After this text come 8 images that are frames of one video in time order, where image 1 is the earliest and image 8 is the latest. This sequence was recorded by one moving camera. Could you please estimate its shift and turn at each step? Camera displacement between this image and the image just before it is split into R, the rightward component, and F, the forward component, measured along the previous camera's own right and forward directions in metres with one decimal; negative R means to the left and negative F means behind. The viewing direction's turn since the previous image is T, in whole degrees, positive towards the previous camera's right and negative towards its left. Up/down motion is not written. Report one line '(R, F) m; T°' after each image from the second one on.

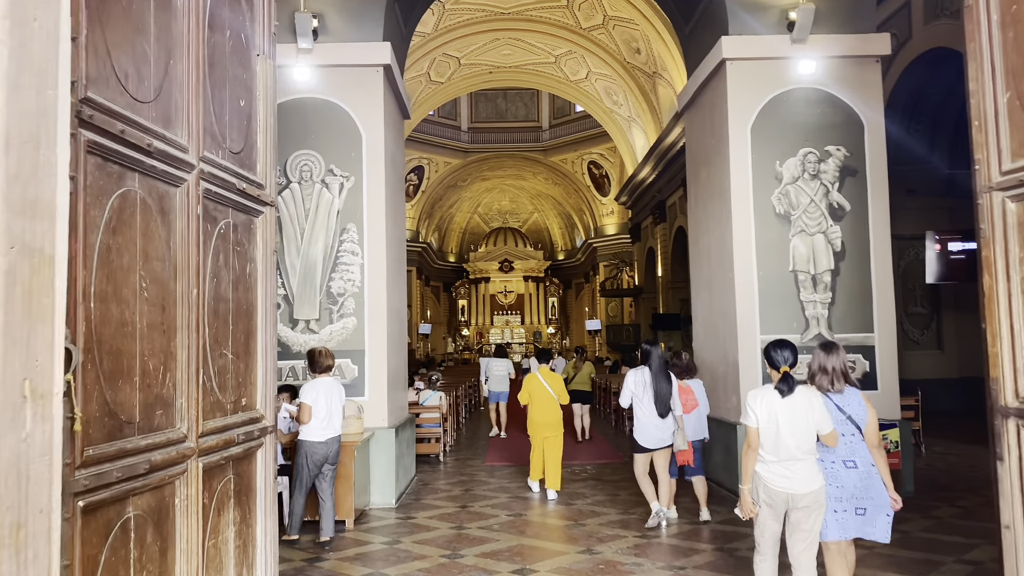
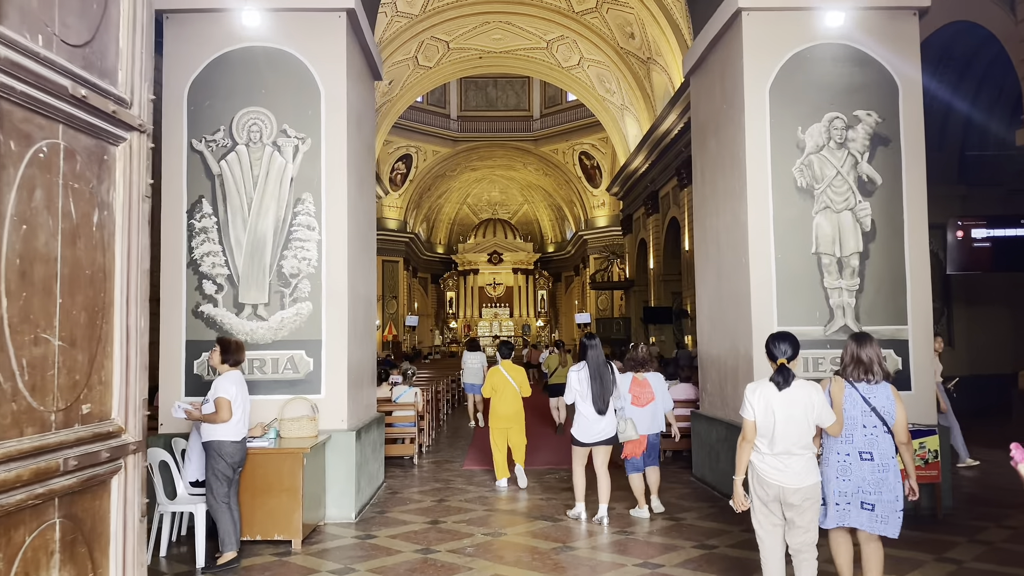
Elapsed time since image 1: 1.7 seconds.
(+0.1, +0.9) m; +1°
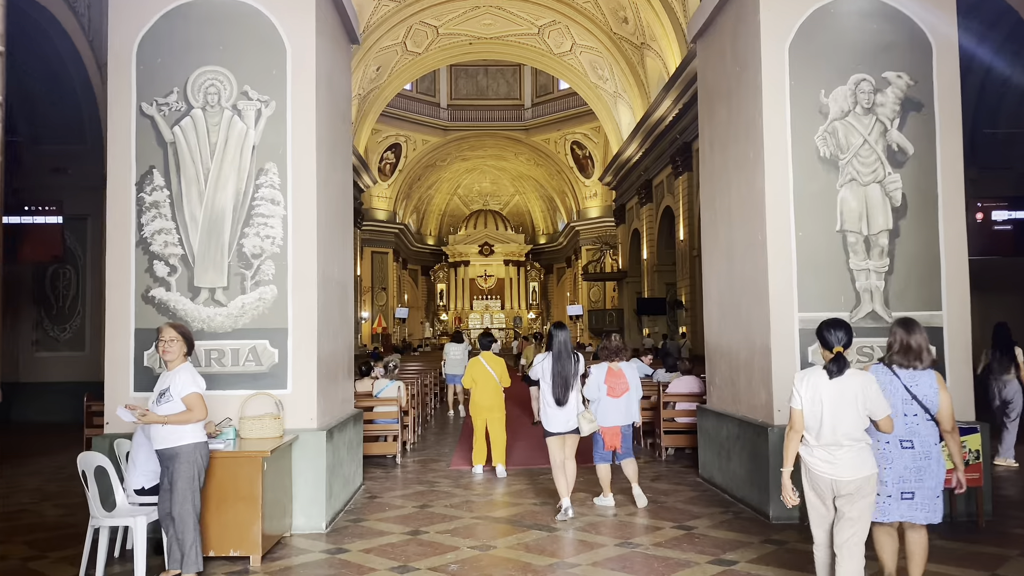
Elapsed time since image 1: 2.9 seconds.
(0.0, +0.7) m; +1°
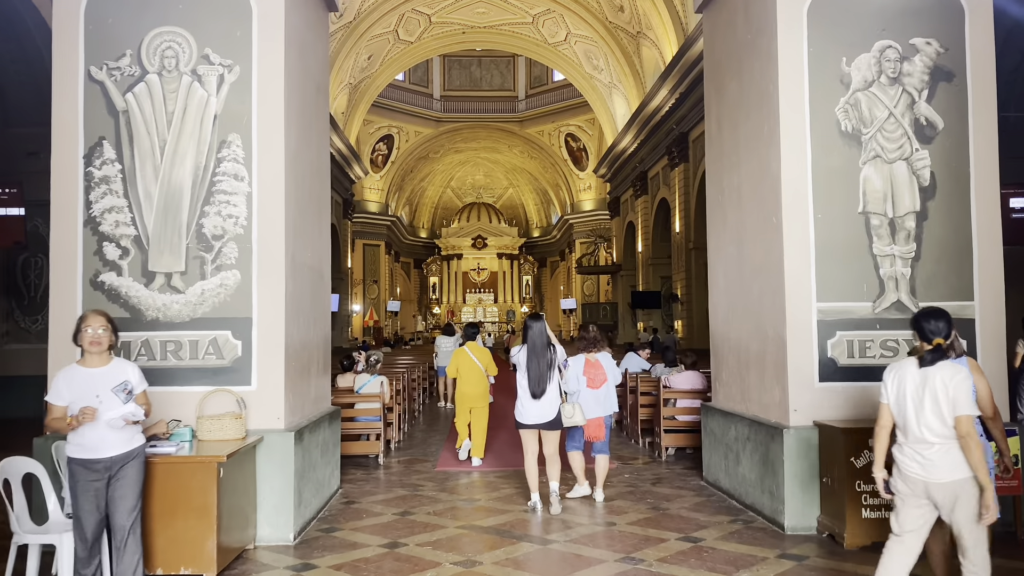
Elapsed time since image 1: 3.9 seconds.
(0.0, +0.5) m; 0°
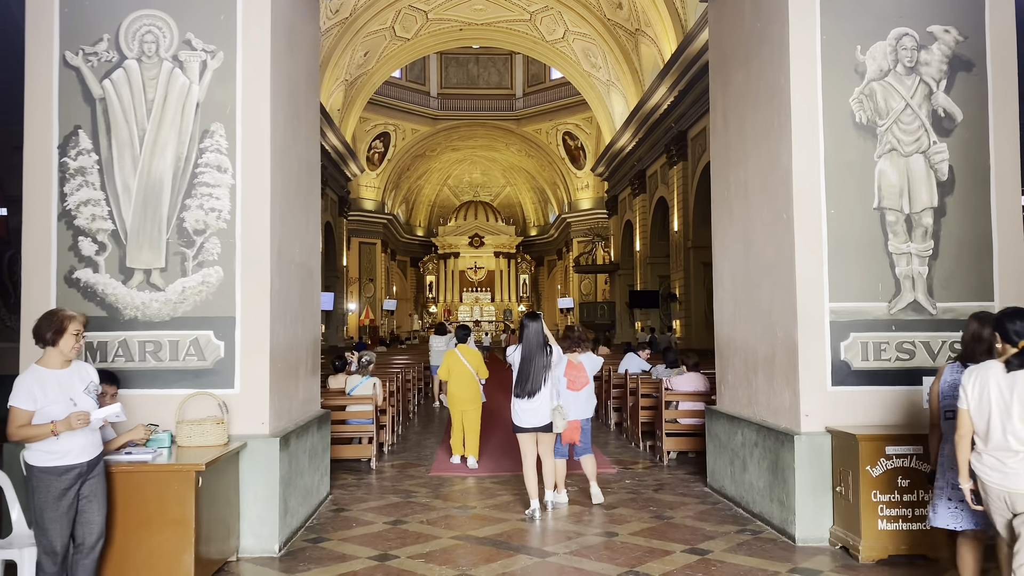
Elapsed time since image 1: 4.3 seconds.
(0.0, +0.2) m; 0°
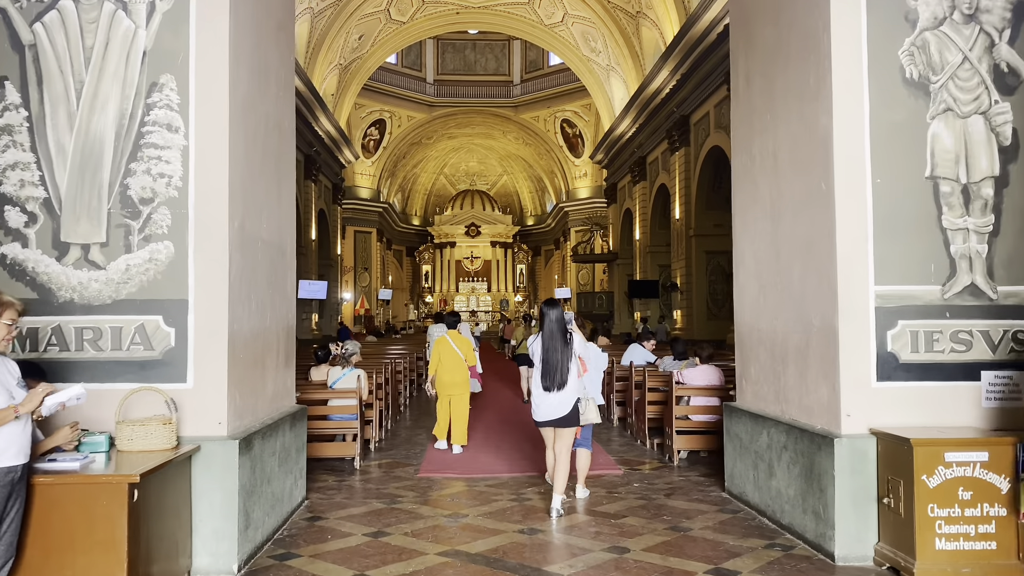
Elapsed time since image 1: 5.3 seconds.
(0.0, +0.6) m; 0°
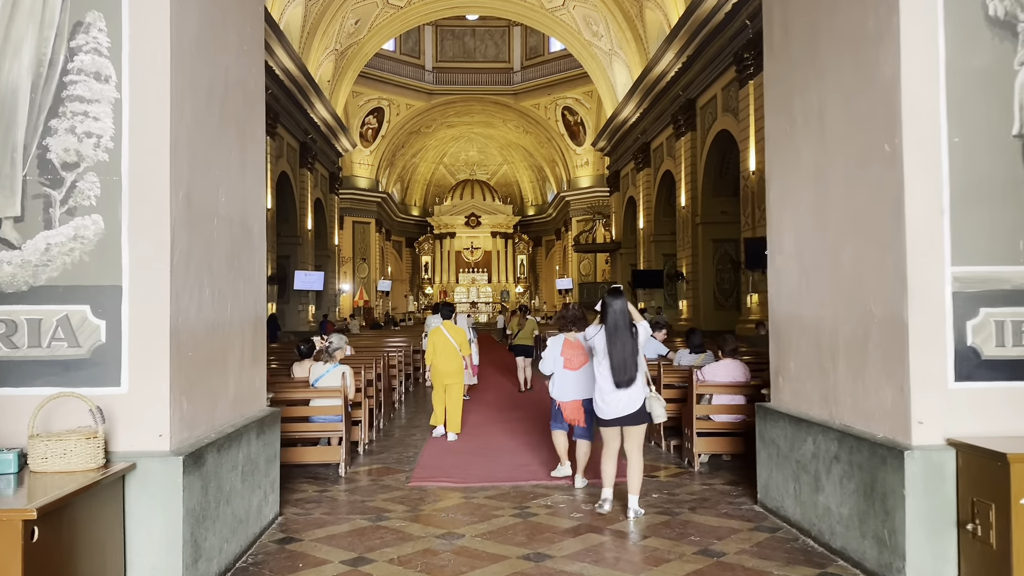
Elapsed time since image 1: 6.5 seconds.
(0.0, +0.7) m; 0°
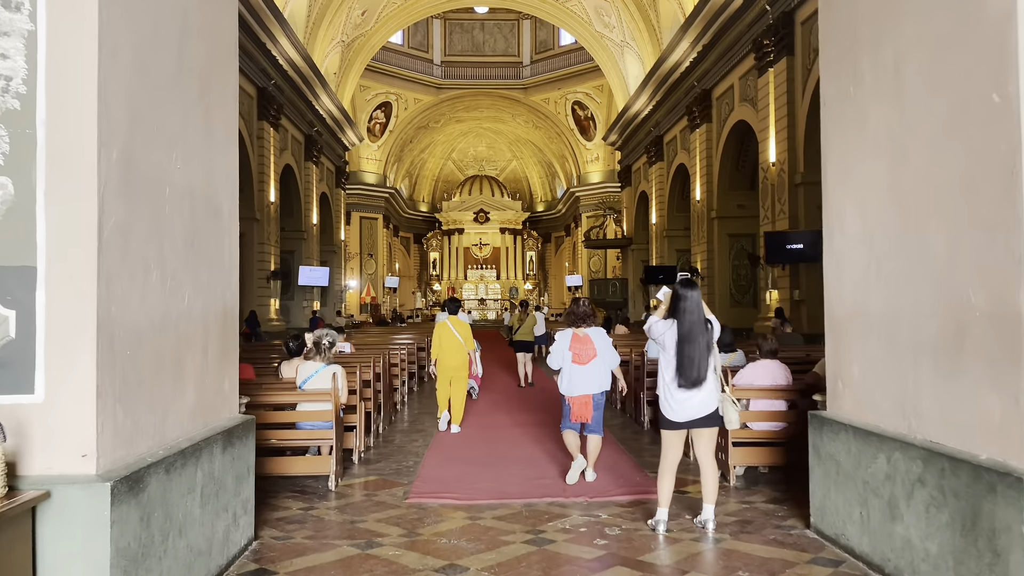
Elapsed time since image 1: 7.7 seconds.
(0.0, +0.7) m; -1°
